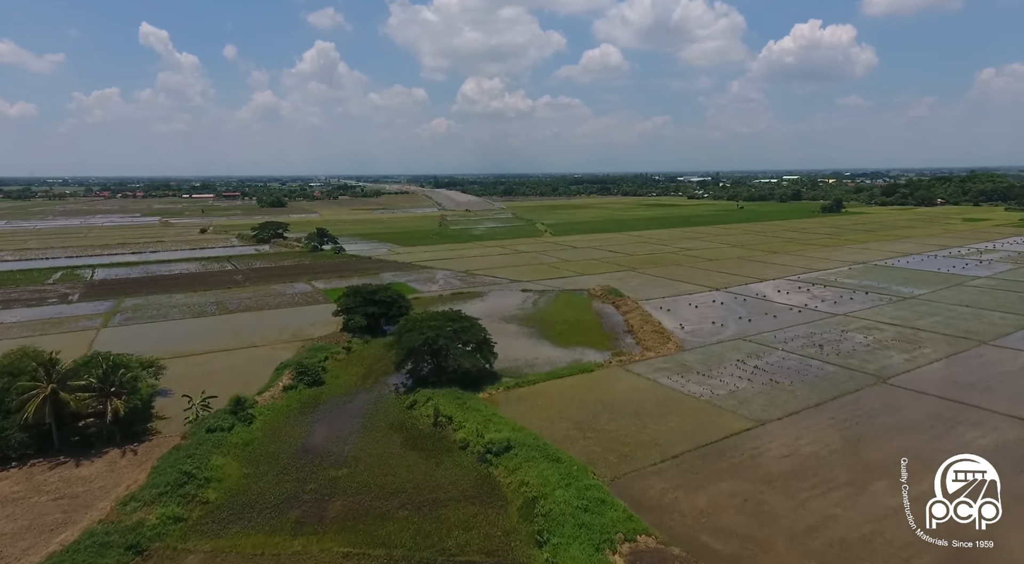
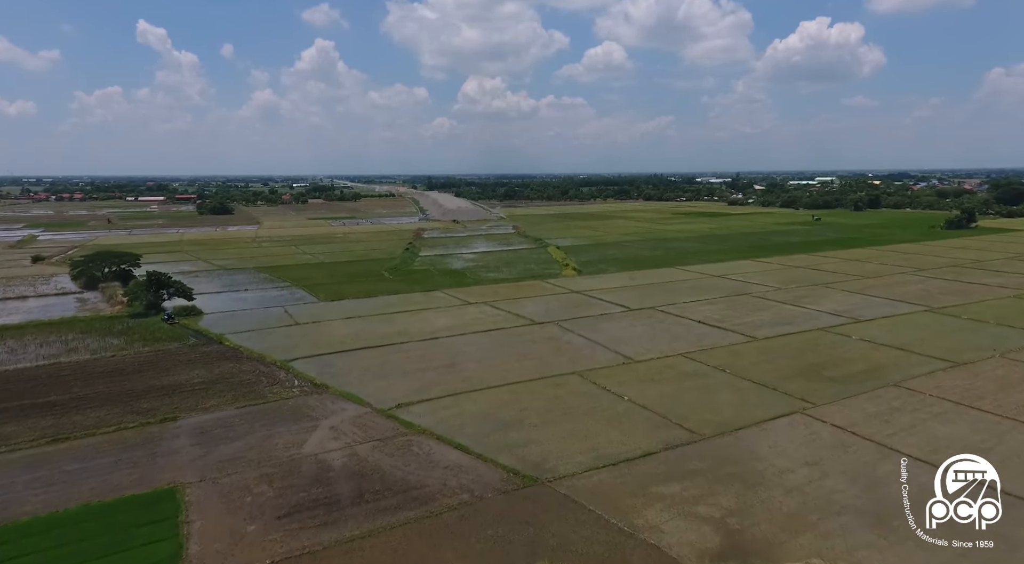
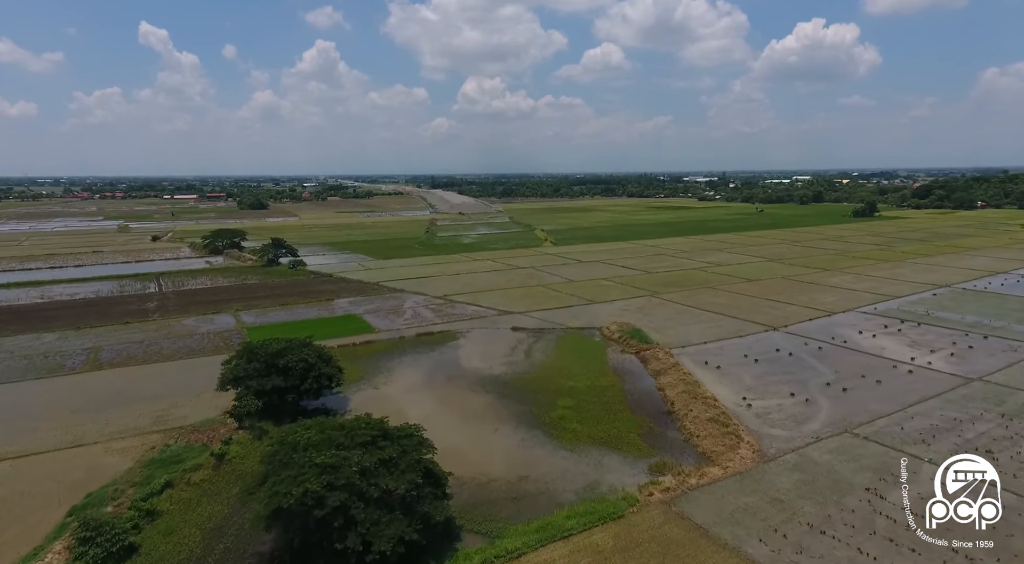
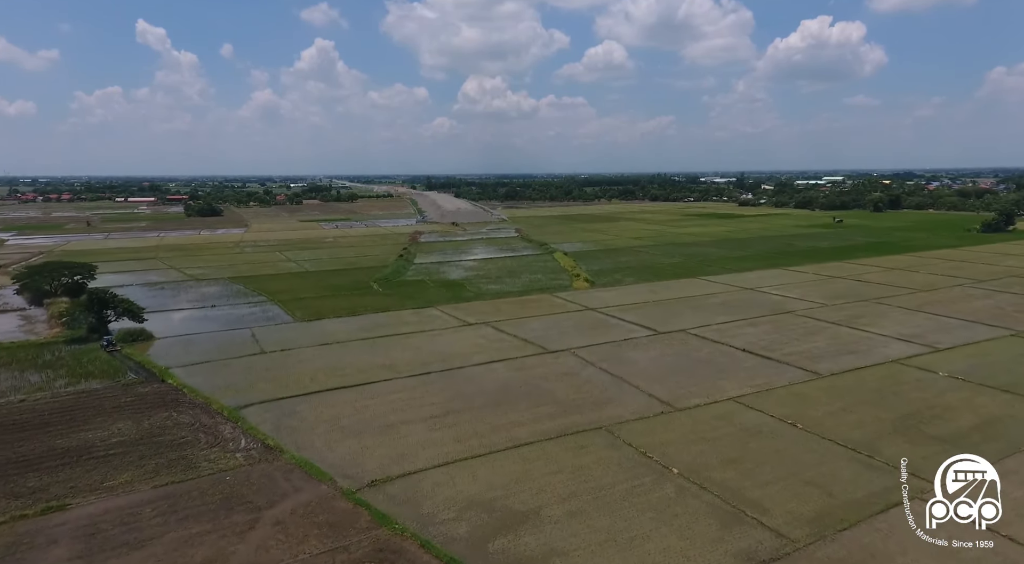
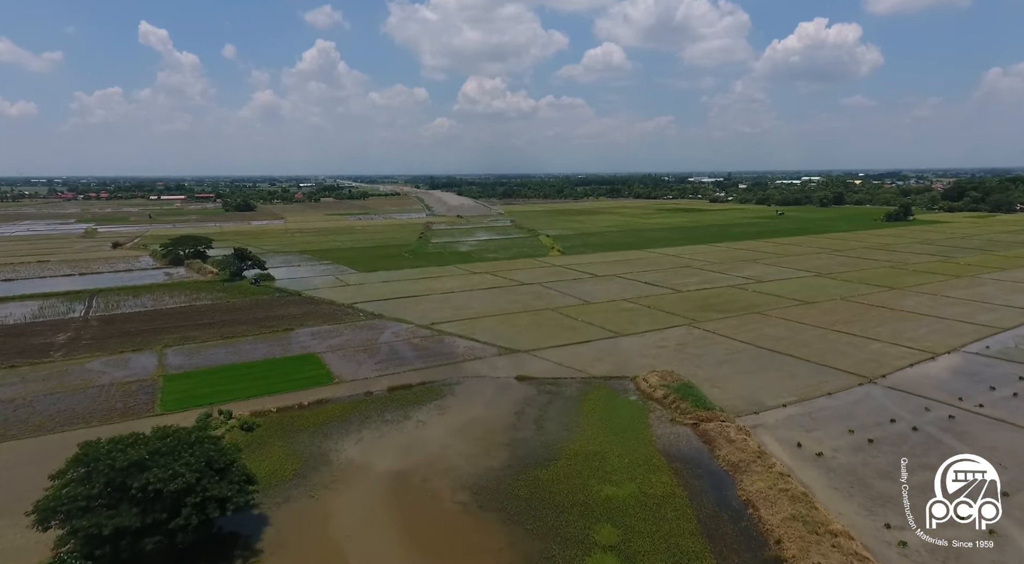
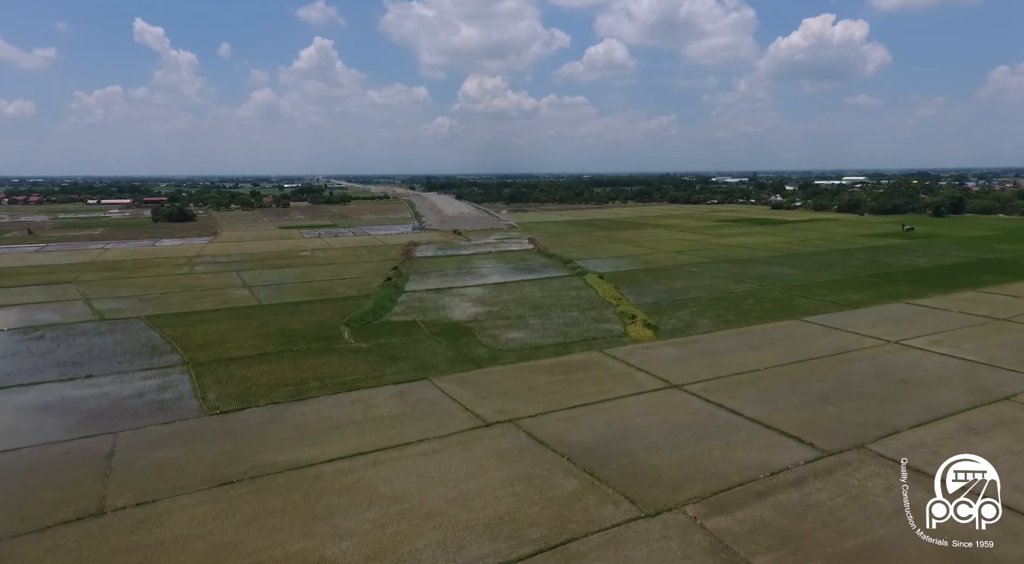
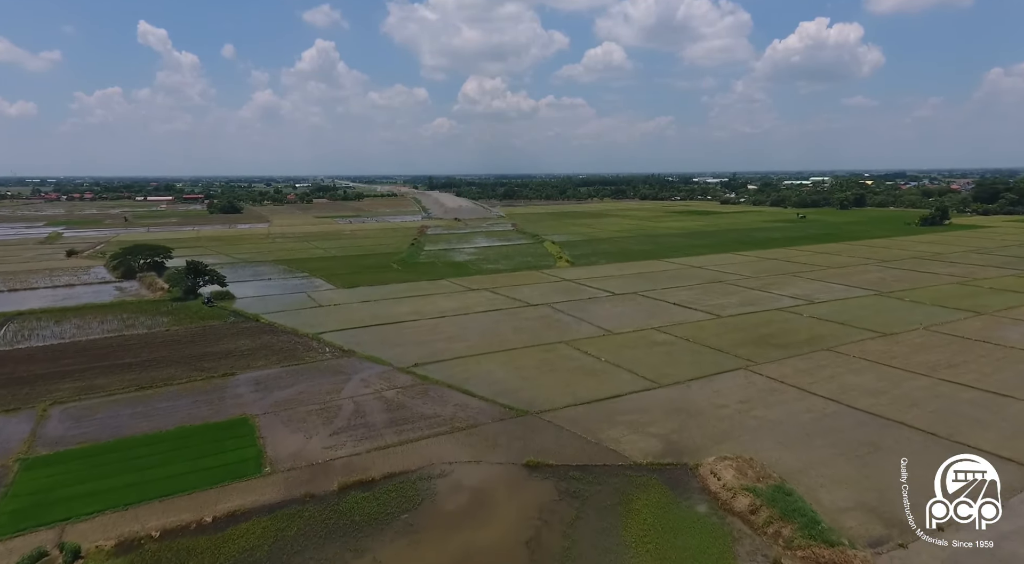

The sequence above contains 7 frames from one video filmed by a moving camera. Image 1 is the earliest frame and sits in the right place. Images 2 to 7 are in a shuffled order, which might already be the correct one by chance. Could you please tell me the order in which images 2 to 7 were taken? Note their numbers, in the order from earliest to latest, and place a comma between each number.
3, 5, 7, 2, 4, 6
